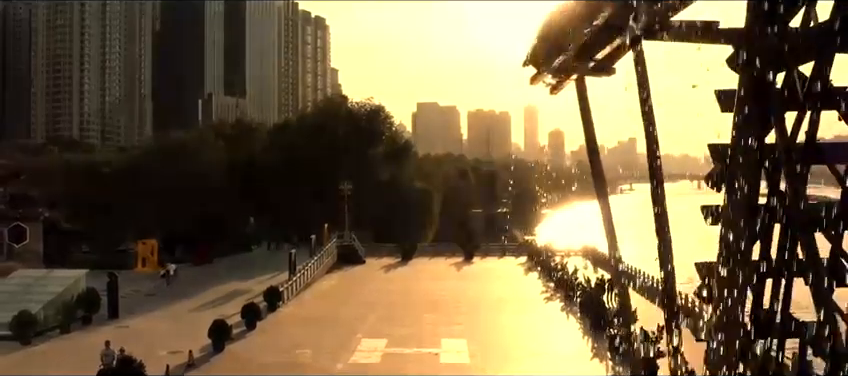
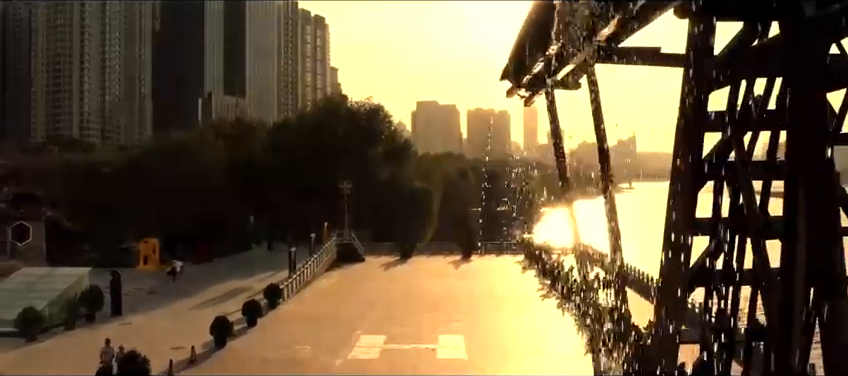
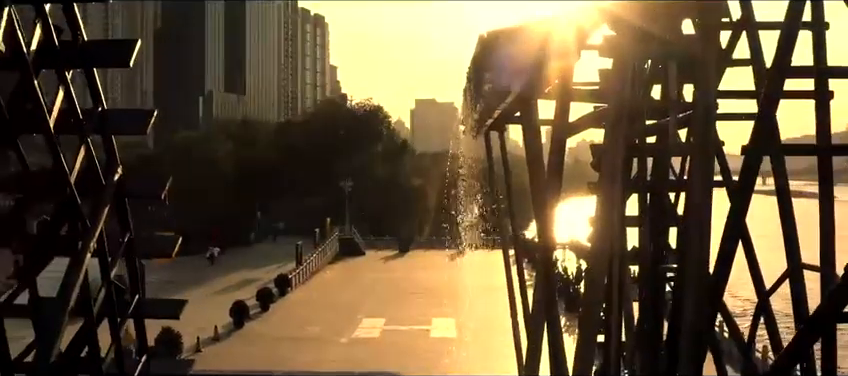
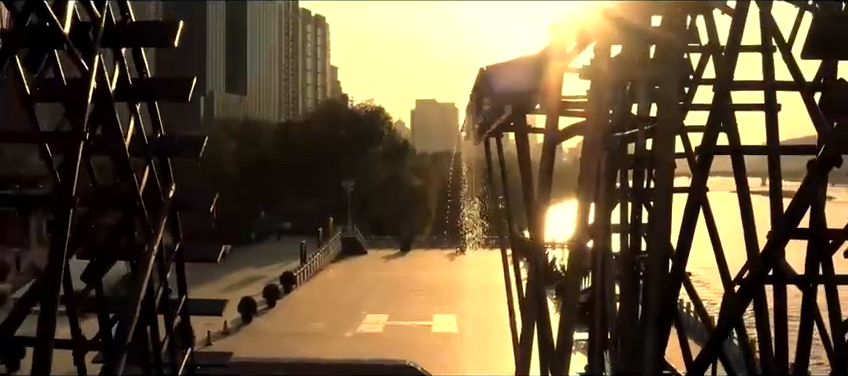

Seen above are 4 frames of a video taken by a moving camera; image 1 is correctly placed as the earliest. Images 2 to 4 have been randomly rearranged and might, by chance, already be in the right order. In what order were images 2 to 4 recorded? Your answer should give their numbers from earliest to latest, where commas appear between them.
2, 3, 4
